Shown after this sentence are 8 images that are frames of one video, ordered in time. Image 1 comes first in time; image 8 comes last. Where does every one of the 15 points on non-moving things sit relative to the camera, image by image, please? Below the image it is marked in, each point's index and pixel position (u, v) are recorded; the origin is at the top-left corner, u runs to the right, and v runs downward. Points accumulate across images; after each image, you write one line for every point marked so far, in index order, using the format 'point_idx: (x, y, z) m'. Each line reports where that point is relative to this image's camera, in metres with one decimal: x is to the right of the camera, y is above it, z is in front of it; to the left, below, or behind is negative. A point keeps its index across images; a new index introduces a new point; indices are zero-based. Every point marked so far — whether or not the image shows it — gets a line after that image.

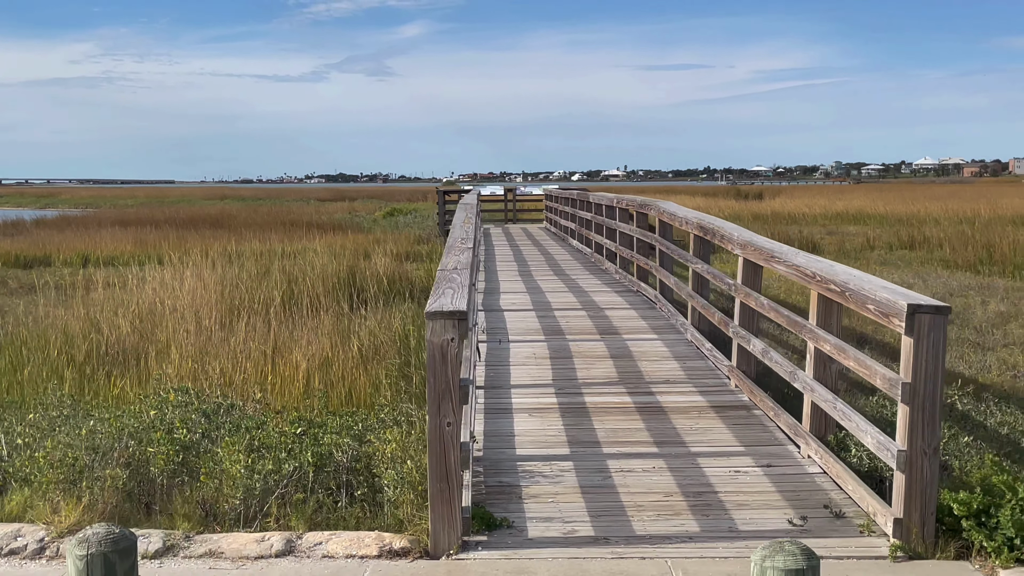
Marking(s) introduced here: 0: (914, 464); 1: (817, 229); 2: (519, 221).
0: (+0.9, -0.4, +2.5) m
1: (+5.0, +1.0, +17.8) m
2: (+0.1, +1.0, +15.7) m
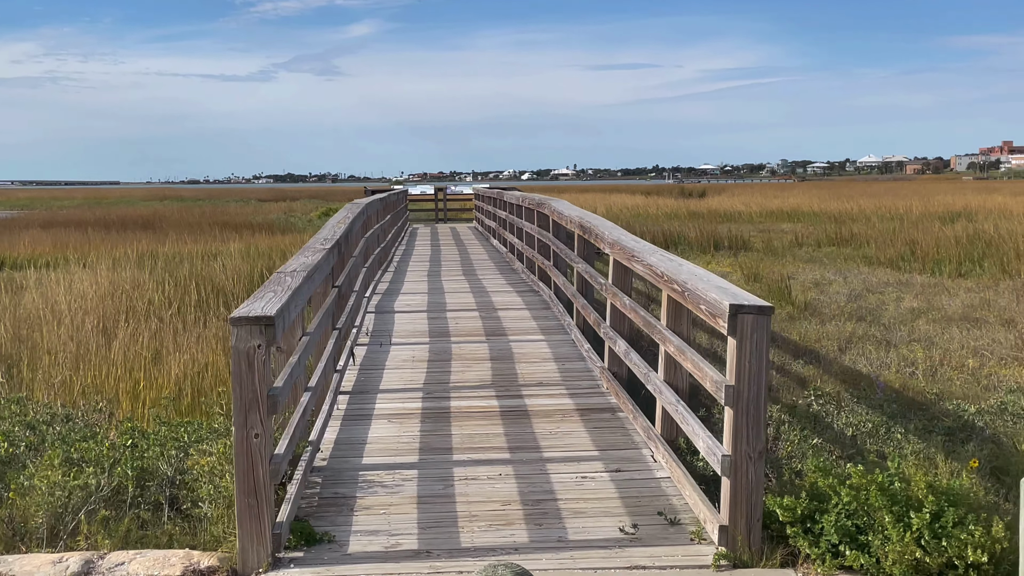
0: (+0.5, -0.4, +2.4) m
1: (+3.9, +1.0, +17.9) m
2: (-0.9, +1.0, +15.6) m
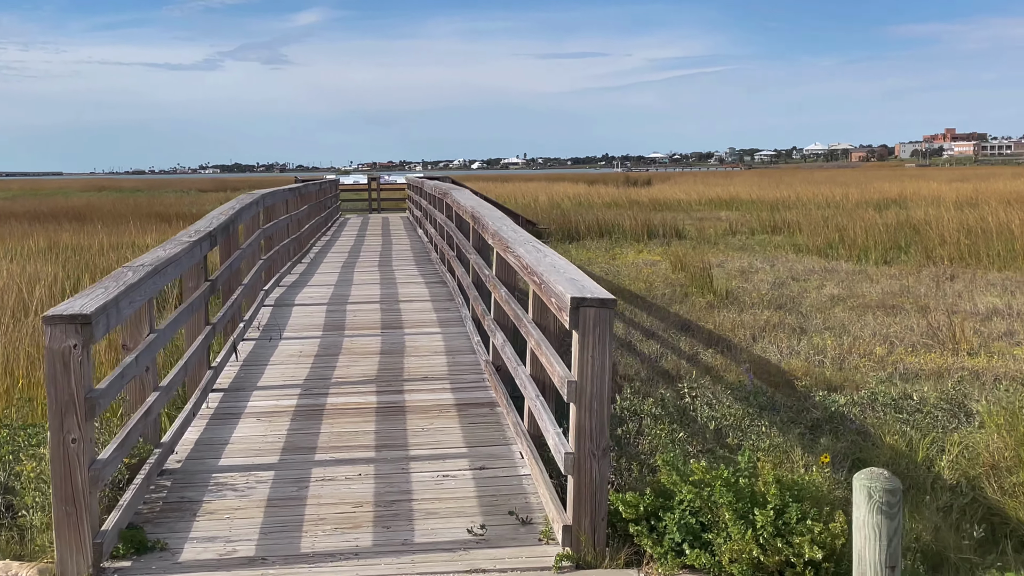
0: (+0.2, -0.4, +2.3) m
1: (+2.8, +1.2, +17.9) m
2: (-1.8, +1.1, +15.4) m
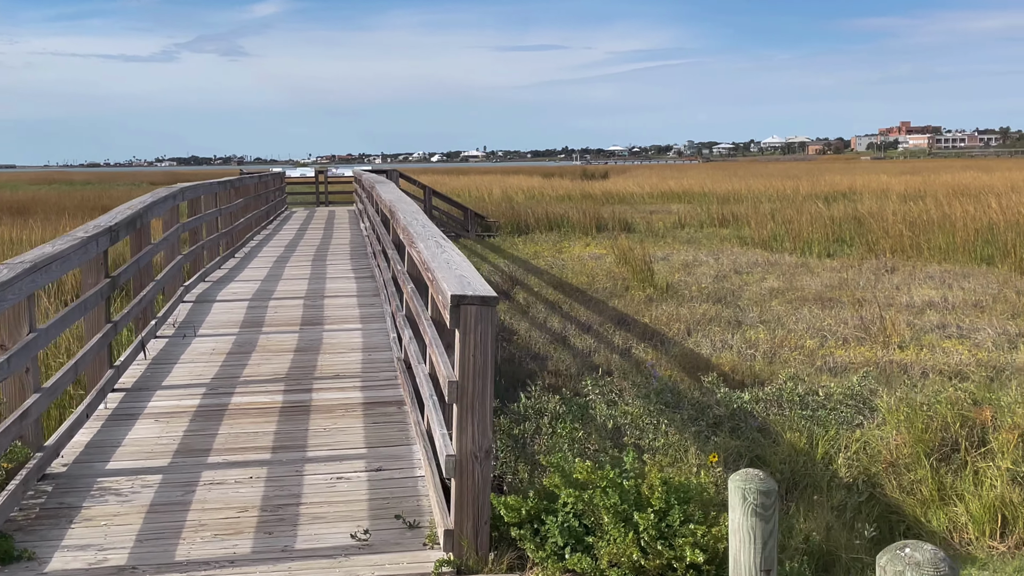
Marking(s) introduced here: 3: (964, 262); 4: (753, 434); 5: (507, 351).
0: (-0.1, -0.4, +2.3) m
1: (+2.0, +1.3, +17.9) m
2: (-2.5, +1.2, +15.2) m
3: (+4.2, +0.3, +10.3) m
4: (+0.6, -0.4, +2.9) m
5: (0.0, -0.4, +6.2) m
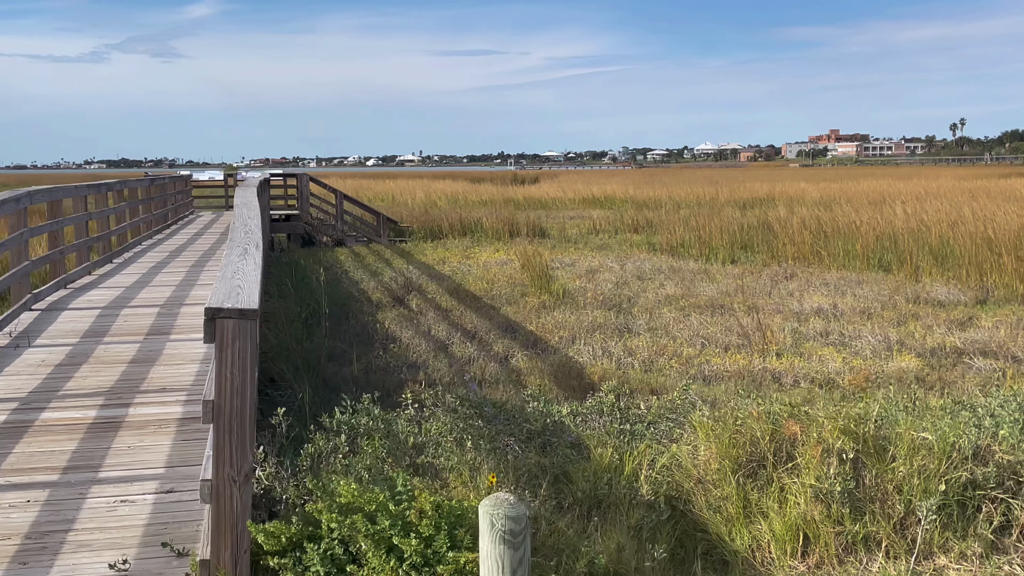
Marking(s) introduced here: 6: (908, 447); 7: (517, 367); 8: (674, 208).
0: (-0.6, -0.4, +2.1) m
1: (+0.7, +1.2, +17.9) m
2: (-3.7, +1.1, +14.9) m
3: (+3.3, +0.2, +10.4) m
4: (+0.1, -0.4, +2.8) m
5: (-0.7, -0.4, +6.1) m
6: (+0.9, -0.4, +2.6) m
7: (0.0, -0.4, +5.8) m
8: (+2.6, +1.3, +17.8) m
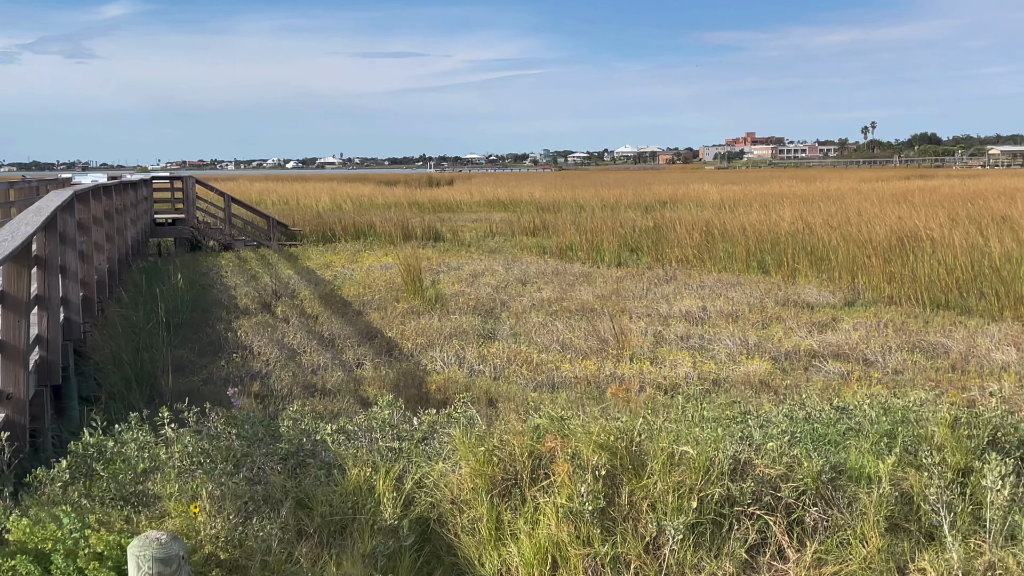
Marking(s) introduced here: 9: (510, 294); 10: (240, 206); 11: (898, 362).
0: (-1.1, -0.4, +1.9) m
1: (-0.9, +1.2, +17.7) m
2: (-5.1, +1.0, +14.5) m
3: (+2.2, +0.2, +10.4) m
4: (-0.5, -0.4, +2.6) m
5: (-1.5, -0.4, +5.9) m
6: (+0.4, -0.4, +2.5) m
7: (-0.8, -0.4, +5.6) m
8: (+1.0, +1.3, +17.8) m
9: (0.0, 0.0, +8.9) m
10: (-3.6, +1.1, +14.3) m
11: (+2.1, -0.4, +5.8) m
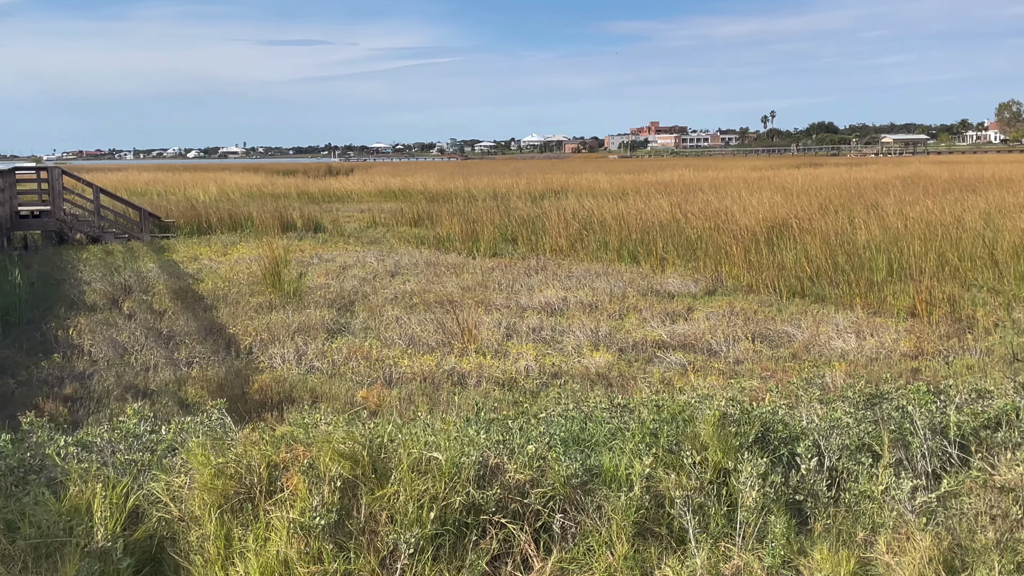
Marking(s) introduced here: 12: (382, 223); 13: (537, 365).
0: (-1.6, -0.5, +1.7) m
1: (-2.7, +1.3, +17.4) m
2: (-6.7, +1.1, +13.9) m
3: (+1.0, +0.3, +10.4) m
4: (-1.0, -0.4, +2.4) m
5: (-2.4, -0.4, +5.6) m
6: (-0.2, -0.4, +2.4) m
7: (-1.6, -0.4, +5.3) m
8: (-0.8, +1.4, +17.6) m
9: (-1.1, 0.0, +8.7) m
10: (-5.1, +1.2, +13.8) m
11: (+1.2, -0.3, +5.8) m
12: (-1.8, +0.9, +14.7) m
13: (+0.1, -0.4, +5.6) m
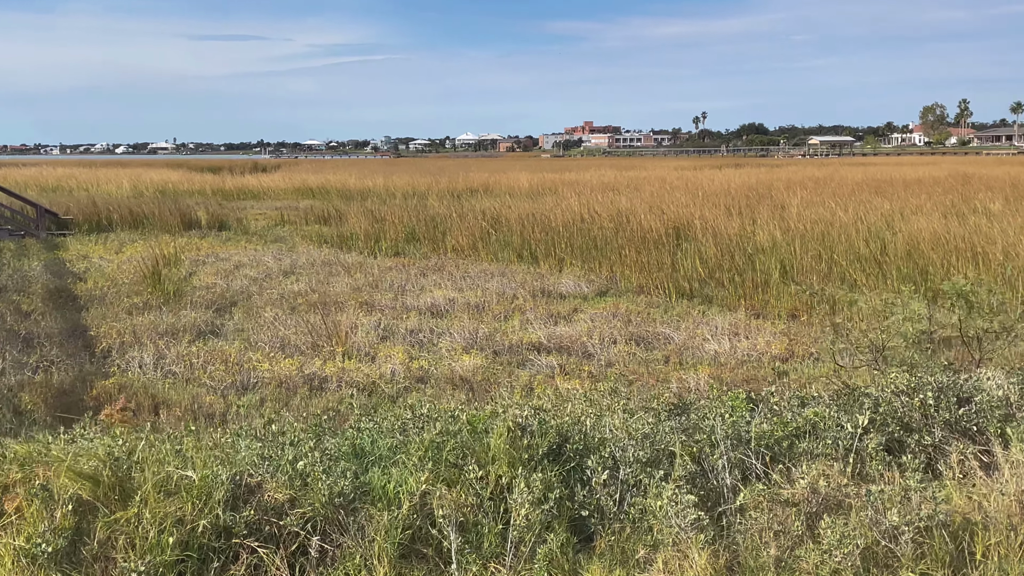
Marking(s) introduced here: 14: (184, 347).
0: (-2.1, -0.5, +1.4) m
1: (-4.1, +1.3, +17.1) m
2: (-7.8, +1.1, +13.3) m
3: (0.0, +0.3, +10.2) m
4: (-1.5, -0.4, +2.2) m
5: (-3.0, -0.4, +5.3) m
6: (-0.7, -0.4, +2.2) m
7: (-2.2, -0.4, +5.1) m
8: (-2.2, +1.4, +17.4) m
9: (-2.0, 0.0, +8.5) m
10: (-6.2, +1.2, +13.3) m
11: (+0.5, -0.3, +5.7) m
12: (-2.9, +0.9, +14.4) m
13: (-0.5, -0.4, +5.4) m
14: (-1.8, -0.3, +5.9) m
